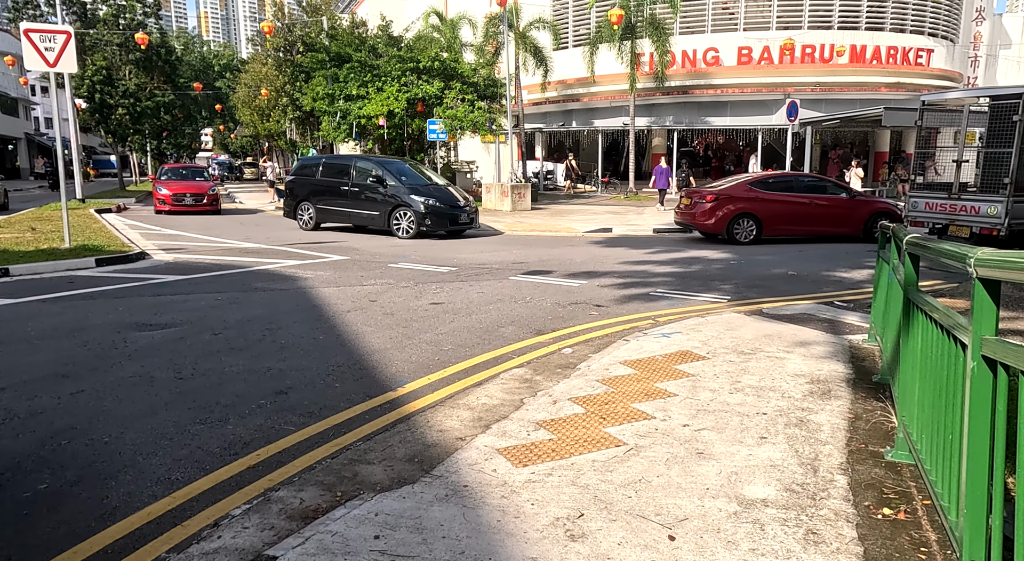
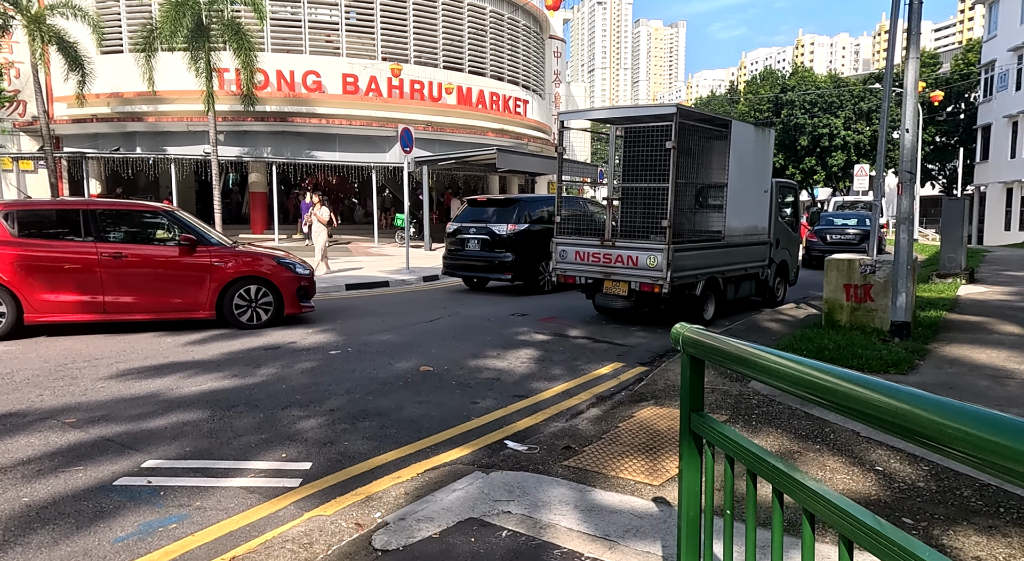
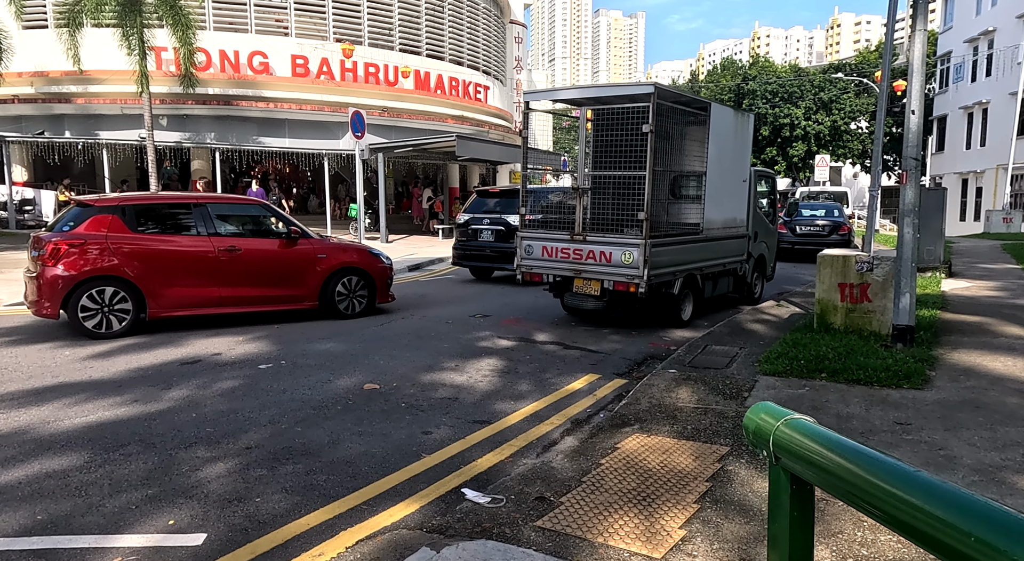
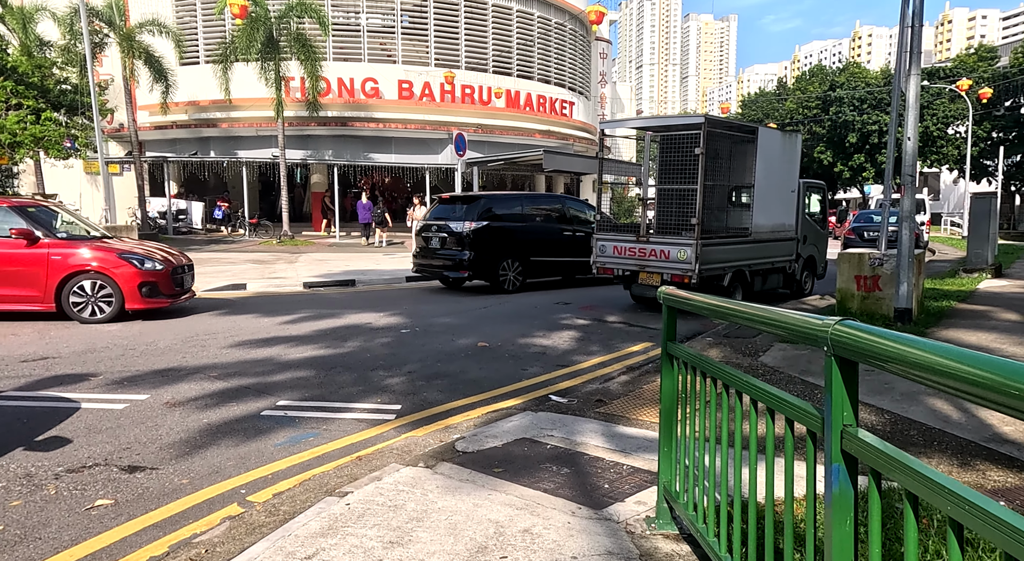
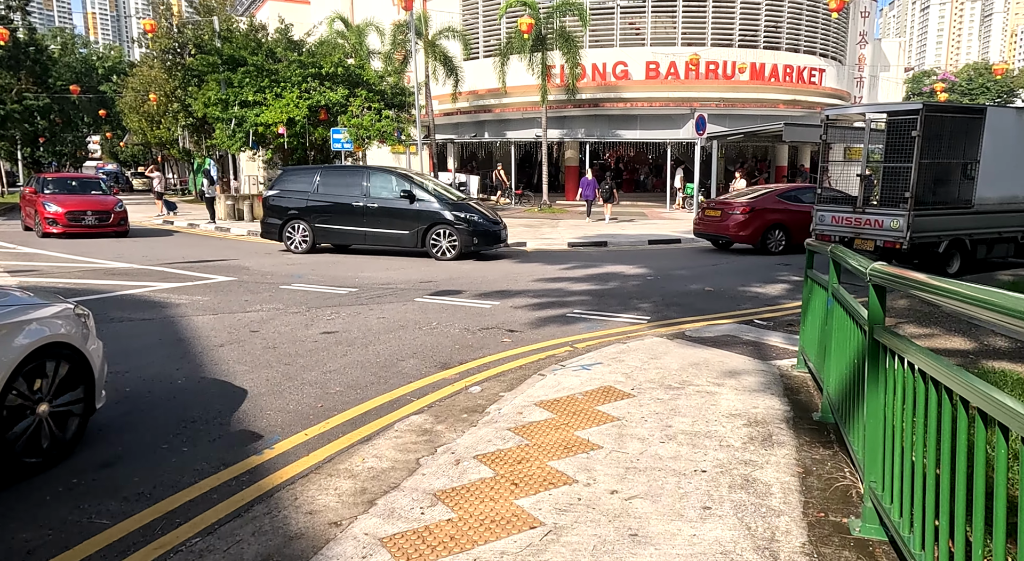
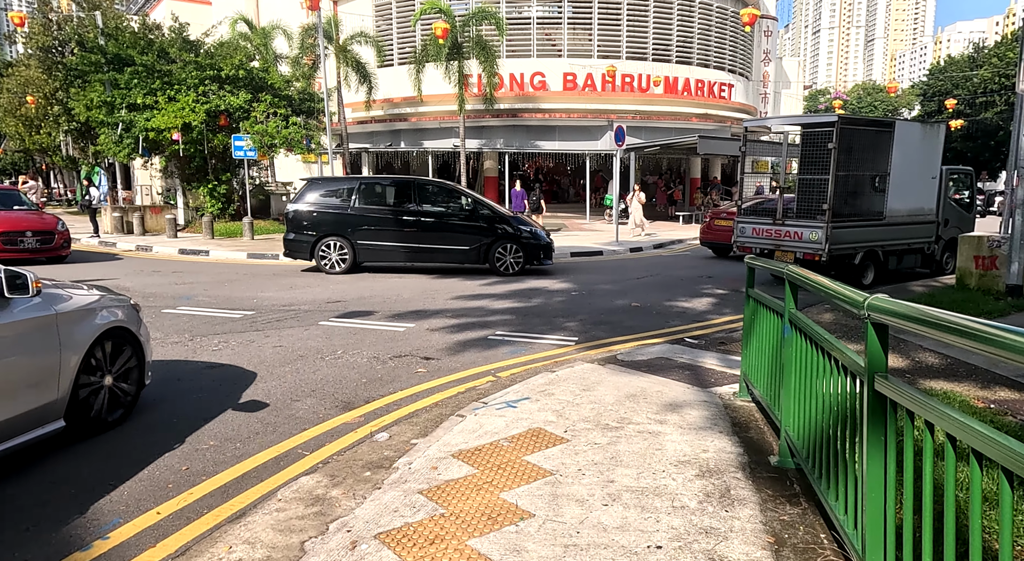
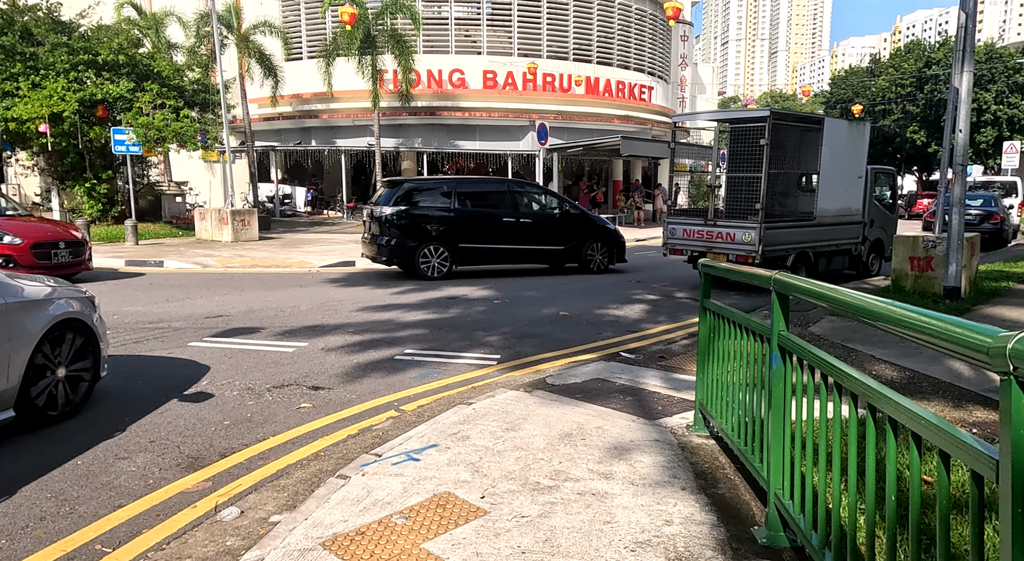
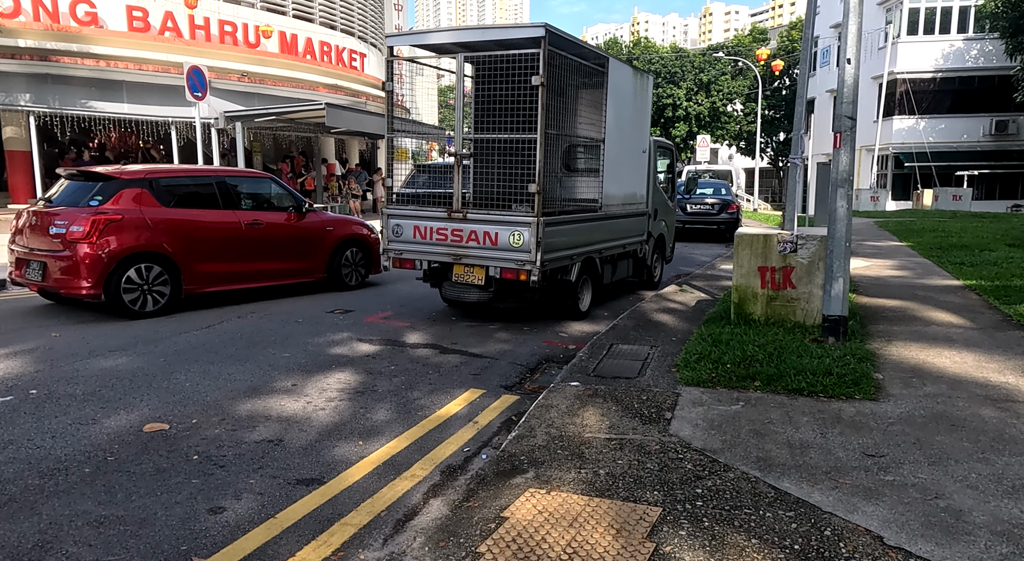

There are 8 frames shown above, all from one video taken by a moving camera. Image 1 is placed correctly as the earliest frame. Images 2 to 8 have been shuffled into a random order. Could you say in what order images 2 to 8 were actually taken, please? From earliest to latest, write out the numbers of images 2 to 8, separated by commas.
5, 6, 7, 4, 2, 3, 8
